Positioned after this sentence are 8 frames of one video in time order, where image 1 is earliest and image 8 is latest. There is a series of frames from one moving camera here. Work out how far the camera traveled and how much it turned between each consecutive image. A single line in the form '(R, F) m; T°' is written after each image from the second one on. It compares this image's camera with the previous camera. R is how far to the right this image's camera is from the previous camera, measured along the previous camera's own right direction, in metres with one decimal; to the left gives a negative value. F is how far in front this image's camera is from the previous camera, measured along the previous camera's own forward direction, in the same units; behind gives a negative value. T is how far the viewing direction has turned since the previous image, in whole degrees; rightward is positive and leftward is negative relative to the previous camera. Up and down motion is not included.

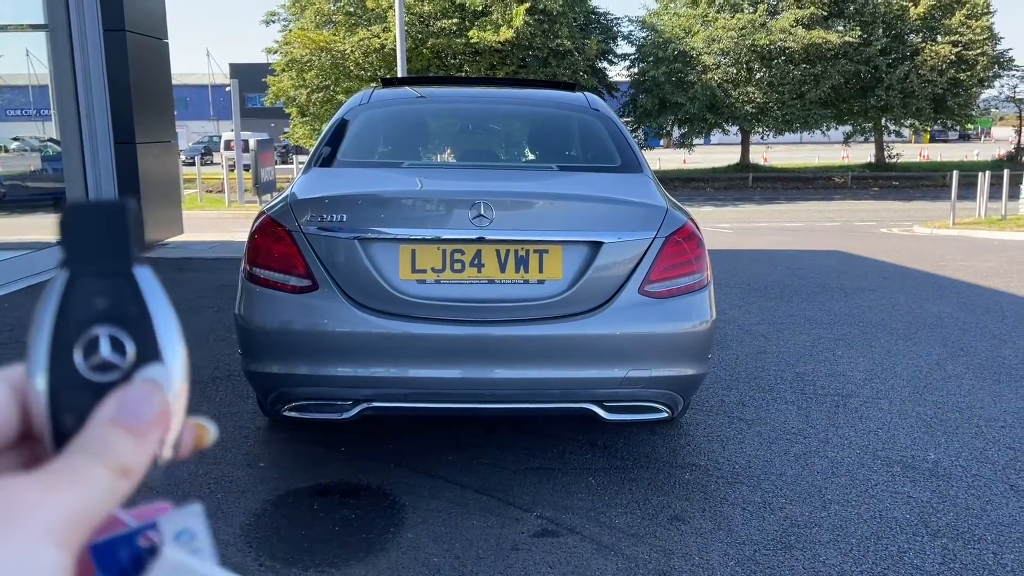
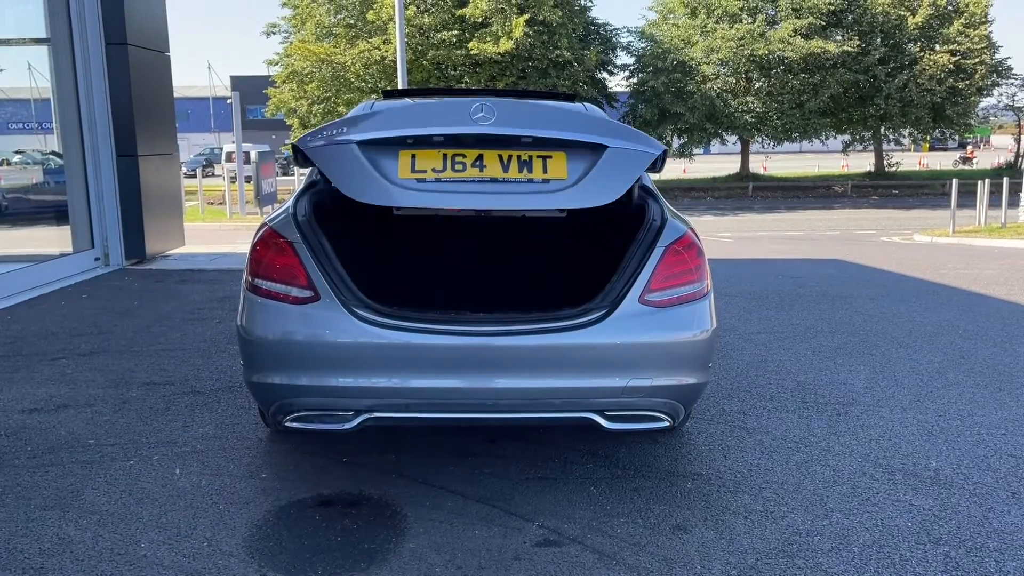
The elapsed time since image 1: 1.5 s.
(0.0, 0.0) m; 0°
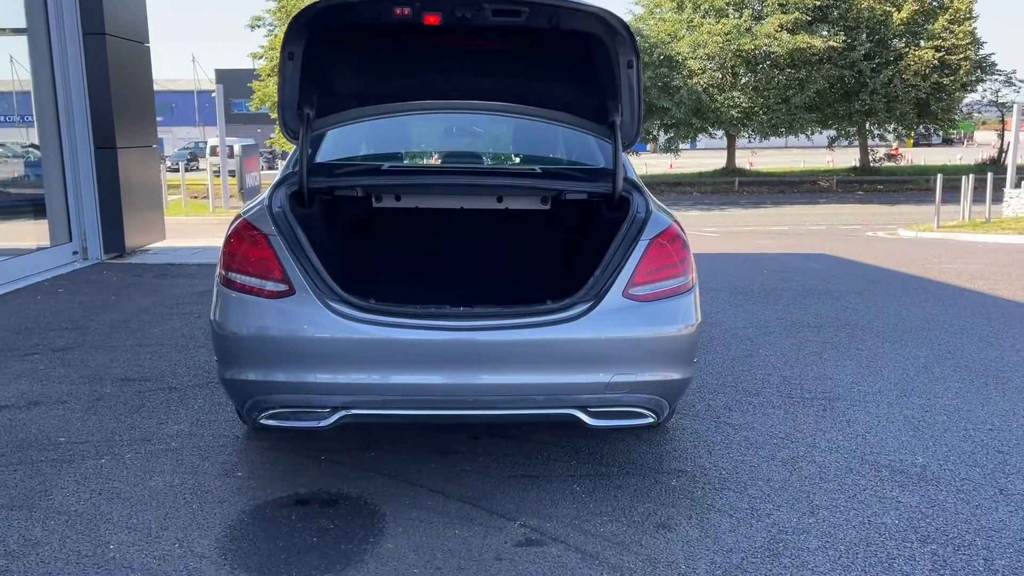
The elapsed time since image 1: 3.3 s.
(0.0, +0.1) m; +1°
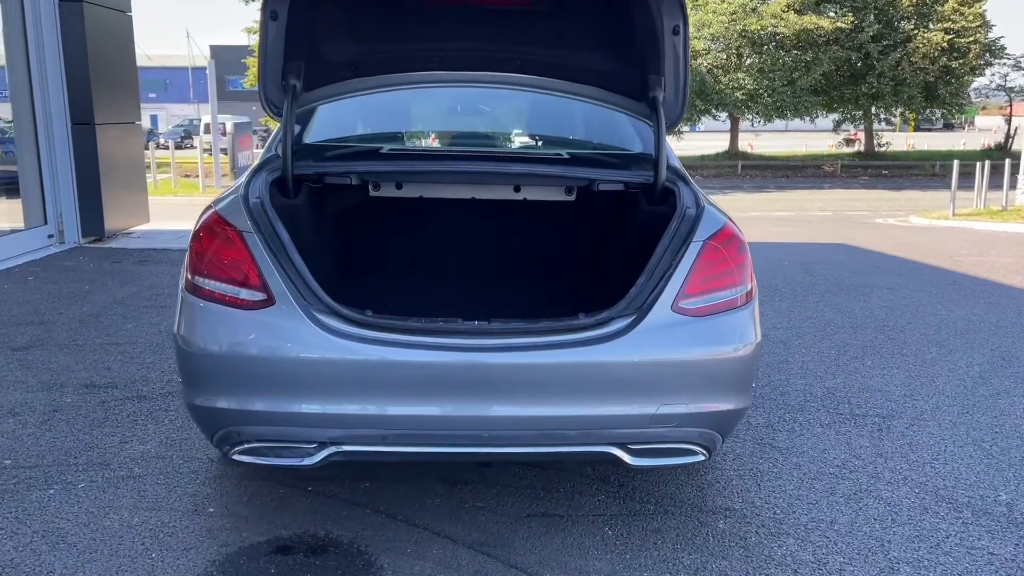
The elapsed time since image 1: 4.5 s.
(-0.1, +0.5) m; 0°
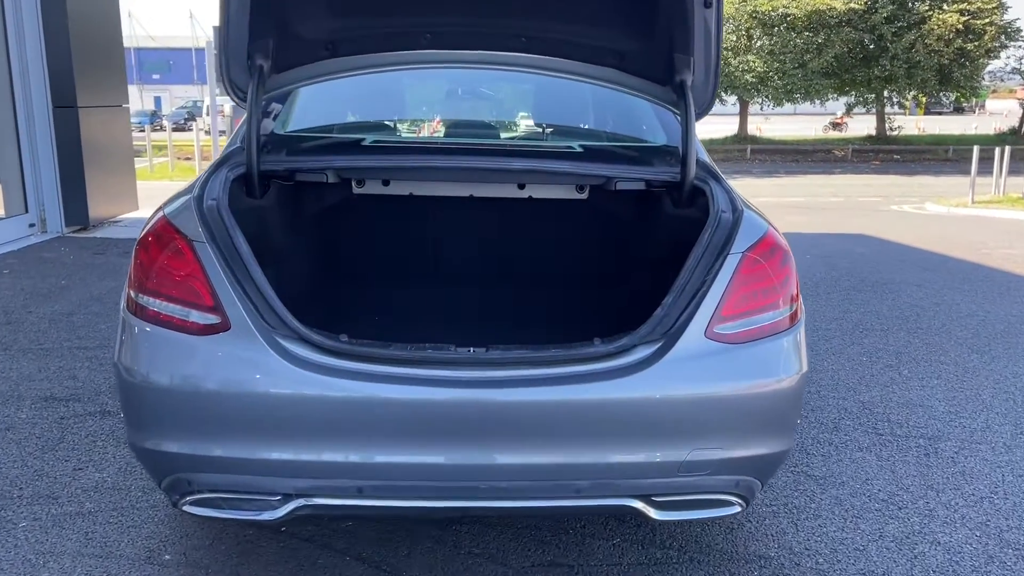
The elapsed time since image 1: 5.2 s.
(0.0, +0.4) m; 0°
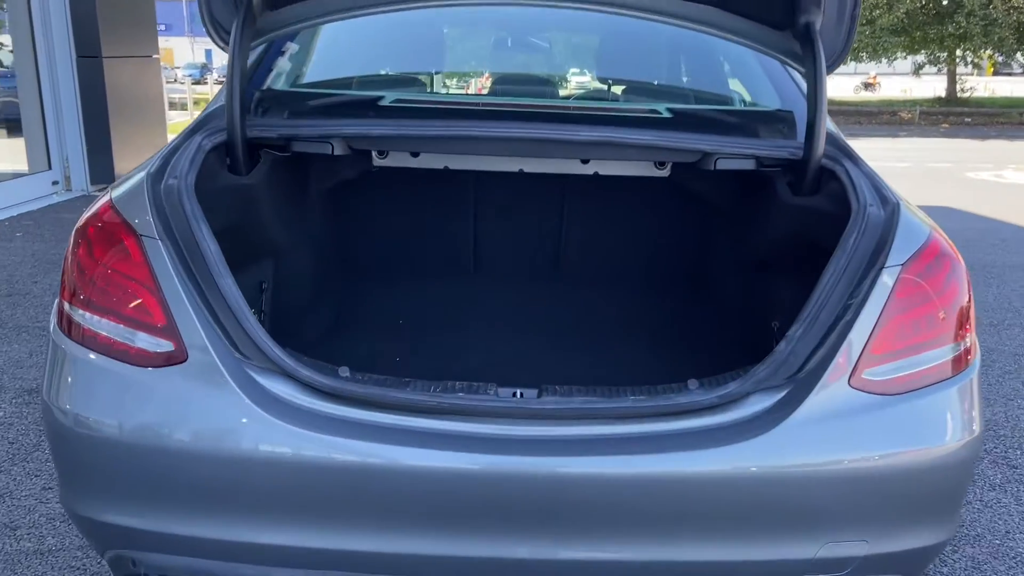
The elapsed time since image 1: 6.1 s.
(0.0, +0.6) m; -3°
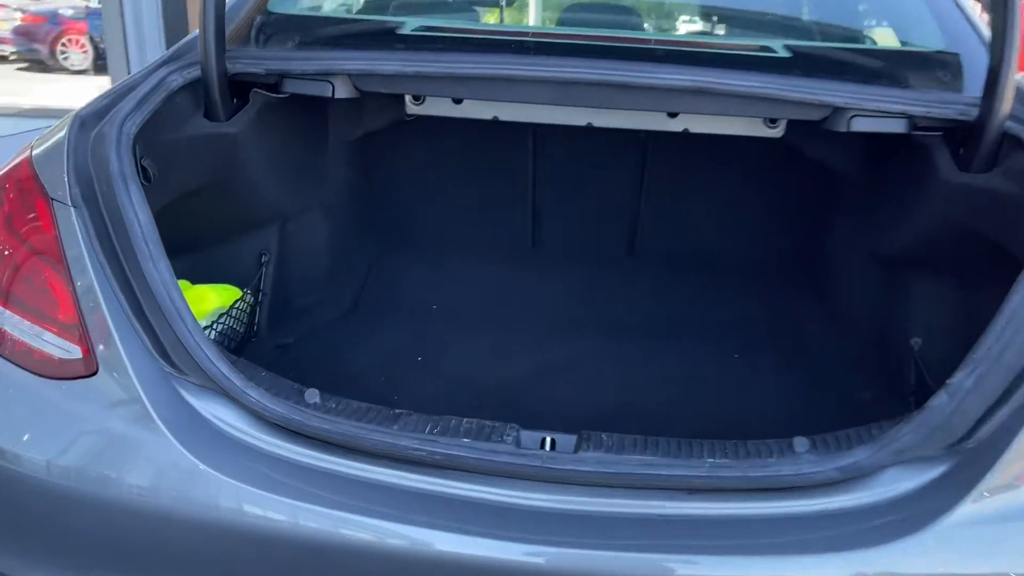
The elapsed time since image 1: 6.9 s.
(+0.1, +0.5) m; -6°
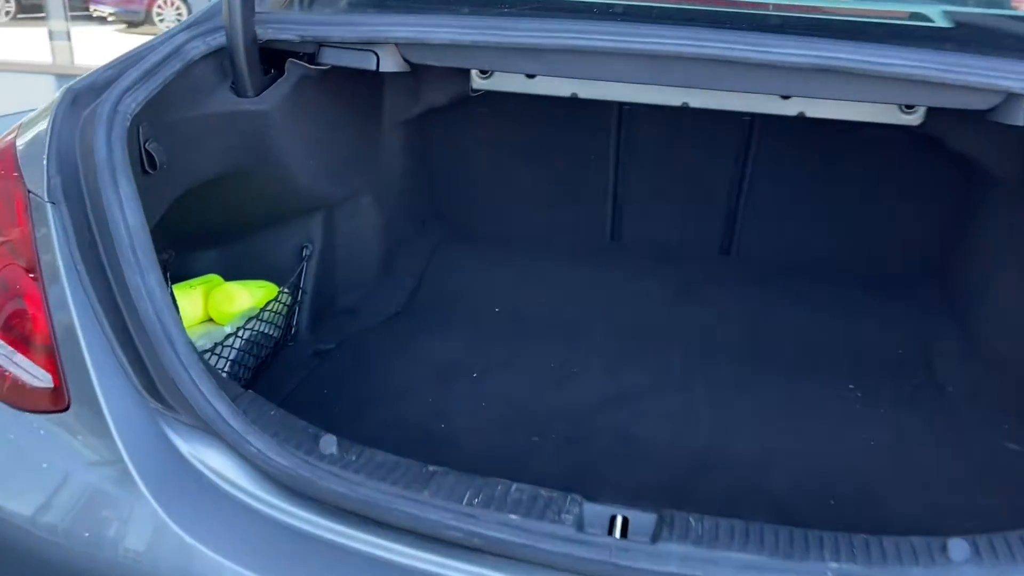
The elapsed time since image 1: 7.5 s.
(0.0, +0.3) m; -5°
